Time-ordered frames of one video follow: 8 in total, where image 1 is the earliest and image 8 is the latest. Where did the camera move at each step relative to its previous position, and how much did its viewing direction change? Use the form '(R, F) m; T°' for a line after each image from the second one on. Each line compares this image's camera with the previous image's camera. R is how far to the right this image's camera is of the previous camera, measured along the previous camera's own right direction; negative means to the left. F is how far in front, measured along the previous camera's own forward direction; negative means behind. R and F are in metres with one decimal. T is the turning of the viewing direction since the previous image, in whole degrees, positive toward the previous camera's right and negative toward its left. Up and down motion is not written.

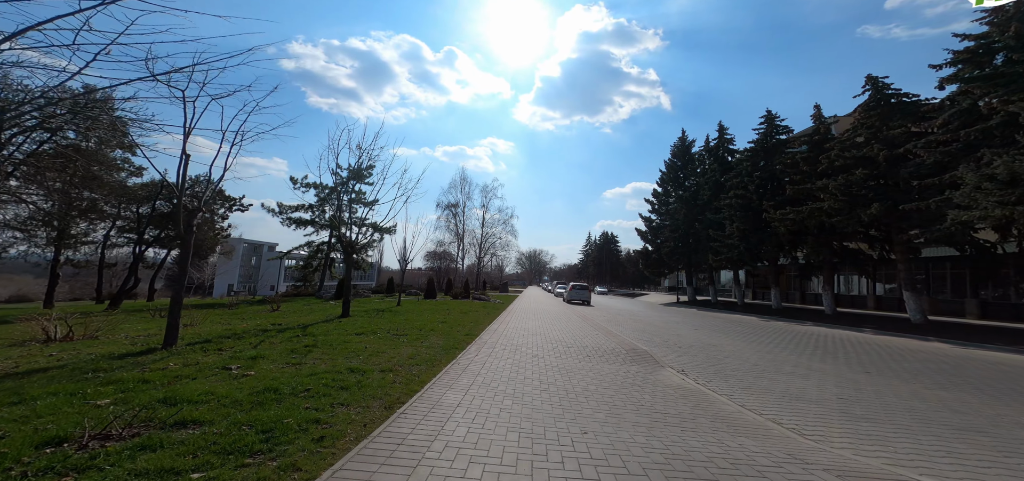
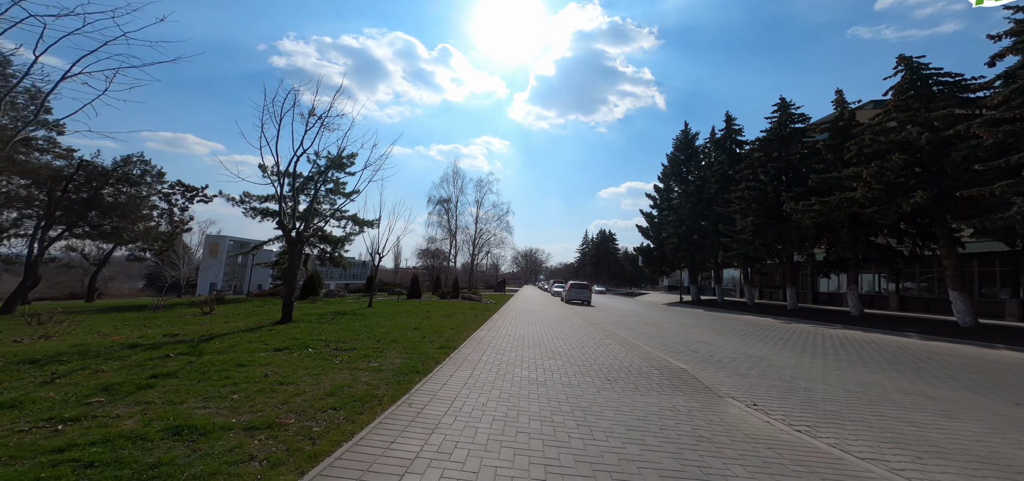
(+0.1, +2.8) m; +1°
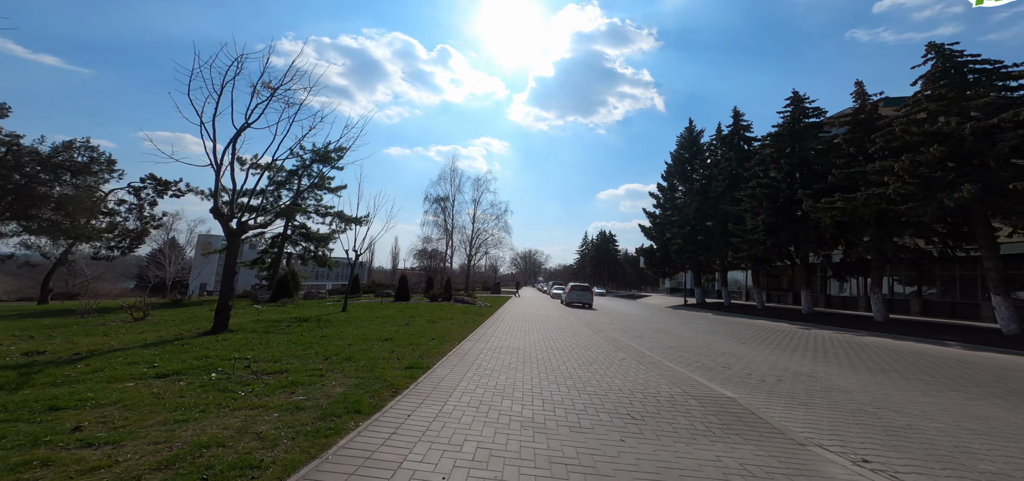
(+0.1, +1.9) m; 0°
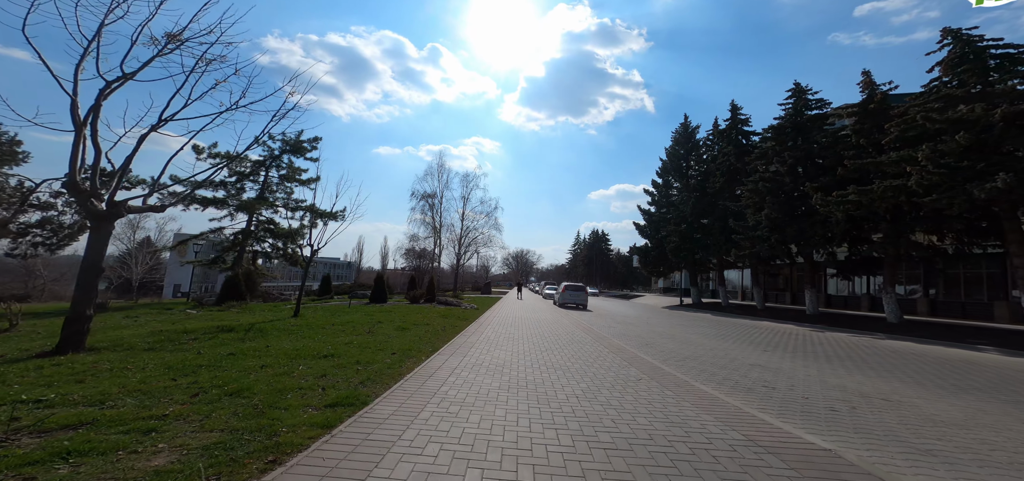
(+0.2, +2.1) m; +1°
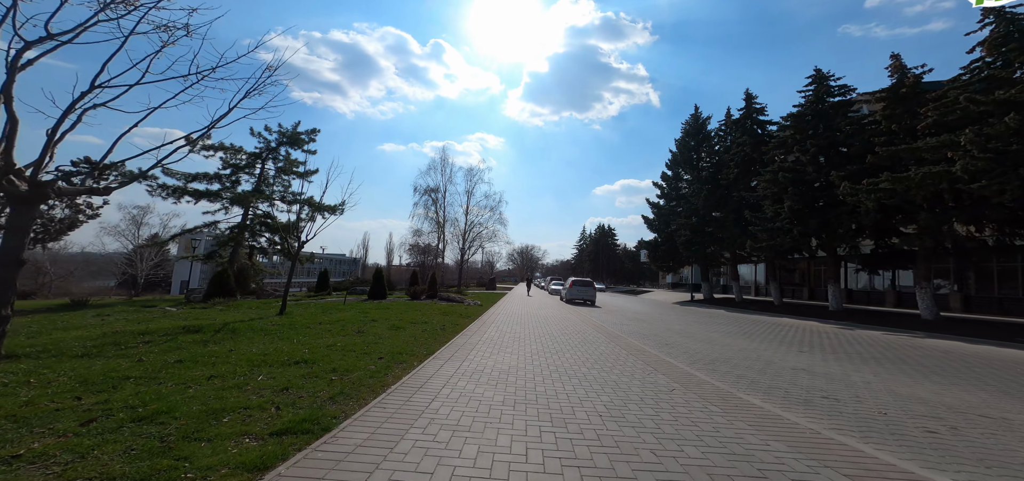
(0.0, +1.1) m; -1°
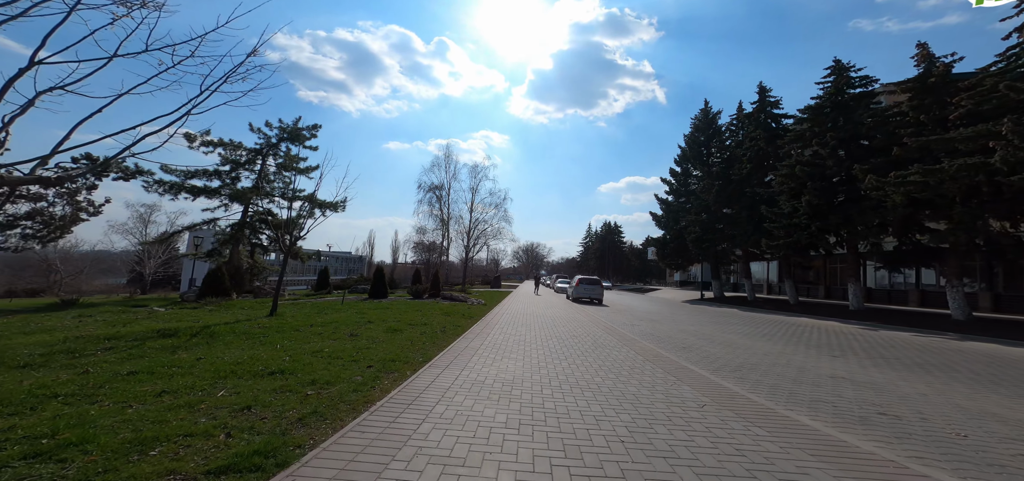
(0.0, +0.7) m; -1°
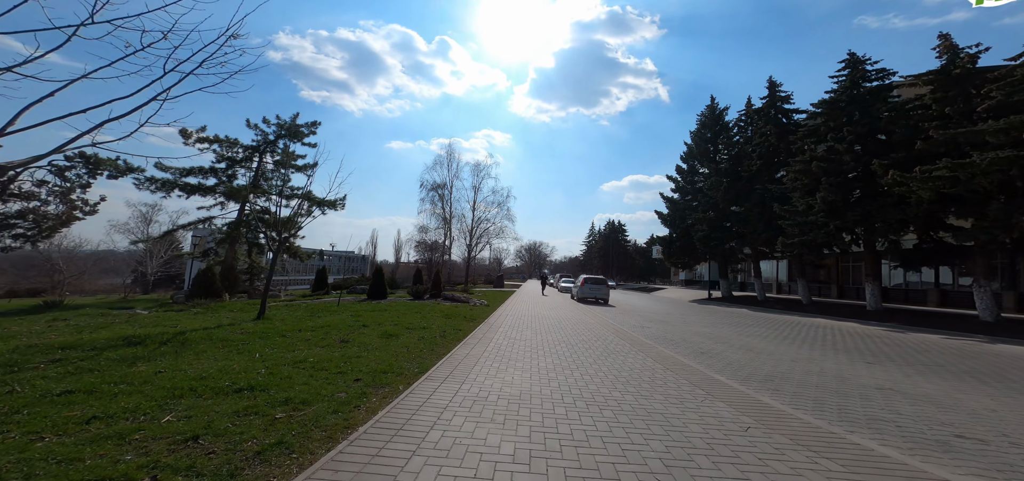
(-0.1, +0.7) m; 0°
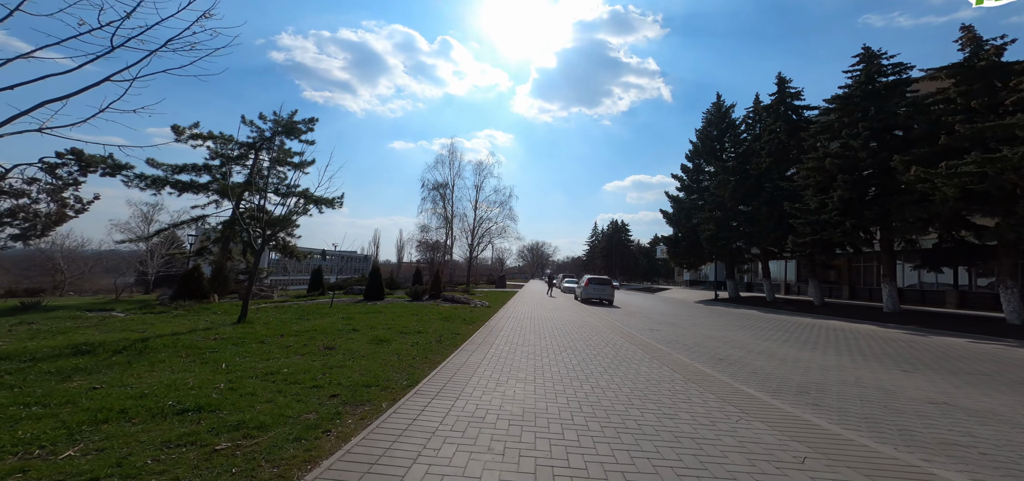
(0.0, +0.8) m; 0°
